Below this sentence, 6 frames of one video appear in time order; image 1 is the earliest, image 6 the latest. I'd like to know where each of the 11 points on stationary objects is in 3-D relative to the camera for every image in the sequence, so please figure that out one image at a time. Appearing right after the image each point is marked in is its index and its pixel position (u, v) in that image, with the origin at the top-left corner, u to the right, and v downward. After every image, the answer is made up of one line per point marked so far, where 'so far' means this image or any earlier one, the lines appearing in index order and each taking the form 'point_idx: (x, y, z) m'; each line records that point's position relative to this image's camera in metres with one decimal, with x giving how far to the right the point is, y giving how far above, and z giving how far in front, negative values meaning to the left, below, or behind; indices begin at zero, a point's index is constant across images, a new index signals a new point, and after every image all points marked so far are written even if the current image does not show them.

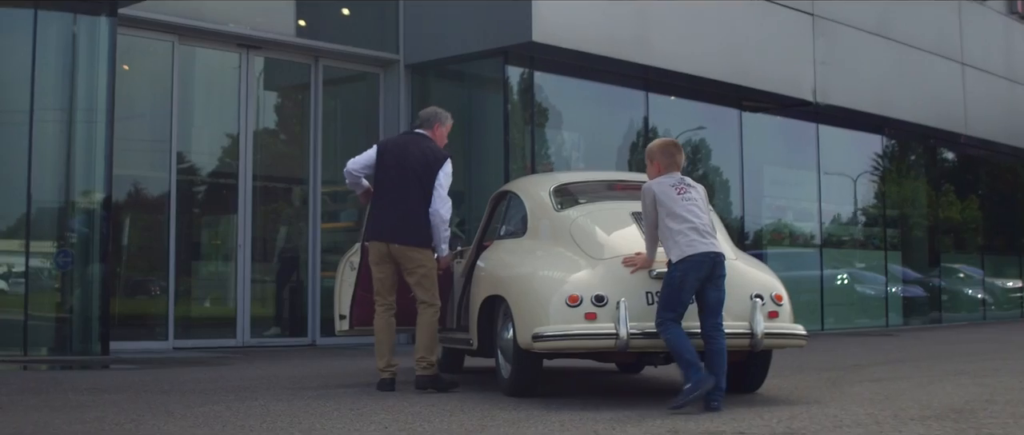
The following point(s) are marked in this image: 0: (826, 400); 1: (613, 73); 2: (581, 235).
0: (+1.0, -0.6, +7.1) m
1: (+0.7, +1.0, +14.7) m
2: (+0.2, -0.1, +7.1) m
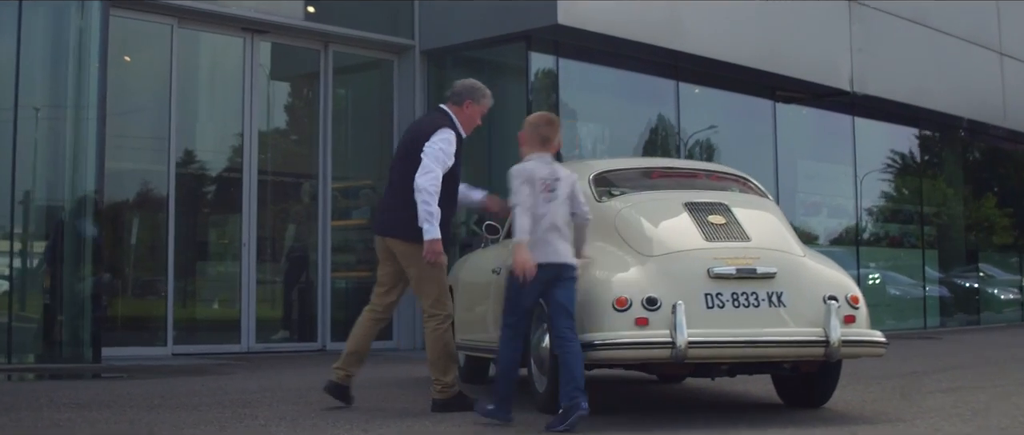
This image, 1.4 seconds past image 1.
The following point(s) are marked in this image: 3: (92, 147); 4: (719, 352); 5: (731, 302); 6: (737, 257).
0: (+1.1, -0.6, +6.2) m
1: (+0.8, +1.0, +13.9) m
2: (+0.3, 0.0, +6.3) m
3: (-2.0, +0.3, +10.1) m
4: (+0.5, -0.4, +5.6) m
5: (+0.6, -0.2, +5.8) m
6: (+0.6, -0.1, +5.9) m
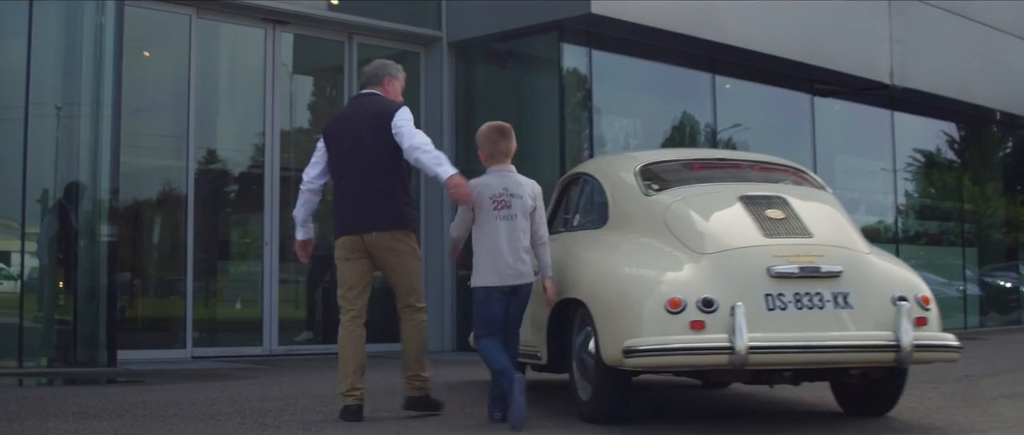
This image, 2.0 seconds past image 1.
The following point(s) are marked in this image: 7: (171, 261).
0: (+1.3, -0.6, +5.8) m
1: (+1.0, +1.0, +13.4) m
2: (+0.4, 0.0, +5.8) m
3: (-1.8, +0.3, +9.7) m
4: (+0.6, -0.3, +5.2) m
5: (+0.7, -0.2, +5.3) m
6: (+0.7, -0.1, +5.4) m
7: (-1.7, -0.2, +11.0) m
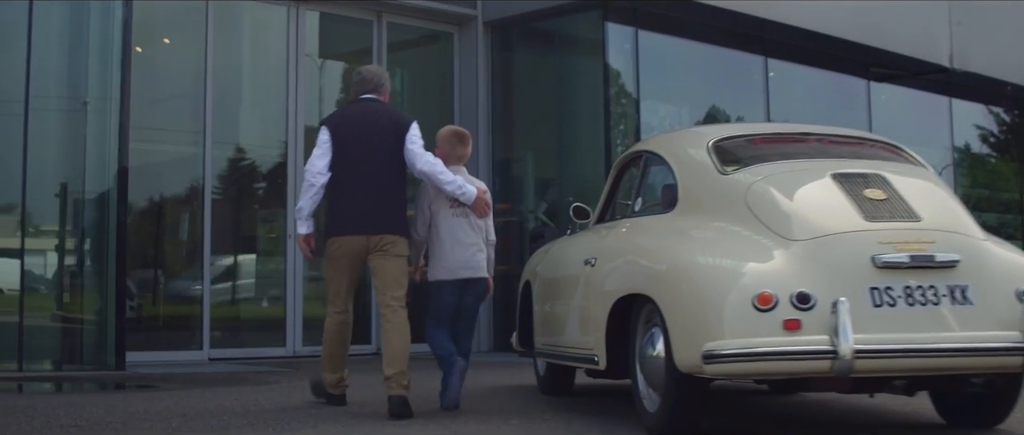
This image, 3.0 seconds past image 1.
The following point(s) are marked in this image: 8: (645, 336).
0: (+1.4, -0.5, +4.9) m
1: (+1.2, +1.1, +12.6) m
2: (+0.6, 0.0, +5.0) m
3: (-1.6, +0.4, +8.9) m
4: (+0.8, -0.3, +4.4) m
5: (+0.8, -0.2, +4.5) m
6: (+0.8, -0.1, +4.6) m
7: (-1.5, -0.2, +10.2) m
8: (+0.3, -0.3, +5.2) m
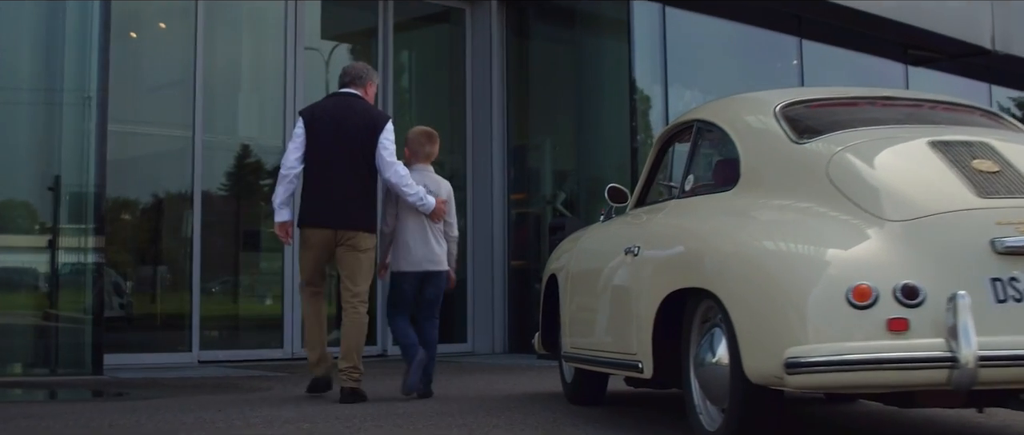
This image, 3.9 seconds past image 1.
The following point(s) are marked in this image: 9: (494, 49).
0: (+1.4, -0.5, +4.1) m
1: (+1.3, +1.1, +11.7) m
2: (+0.6, +0.1, +4.1) m
3: (-1.6, +0.4, +8.0) m
4: (+0.8, -0.3, +3.5) m
5: (+0.9, -0.1, +3.6) m
6: (+0.9, 0.0, +3.8) m
7: (-1.4, -0.1, +9.4) m
8: (+0.4, -0.2, +4.4) m
9: (-0.1, +0.9, +11.3) m
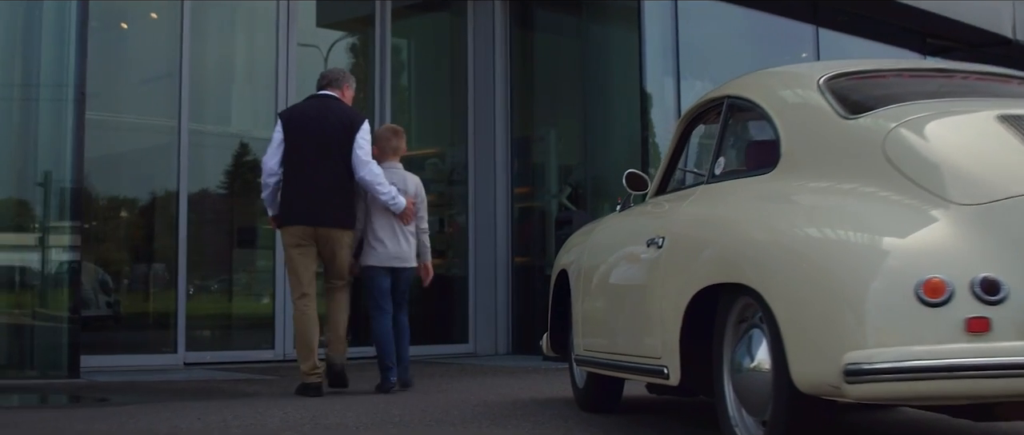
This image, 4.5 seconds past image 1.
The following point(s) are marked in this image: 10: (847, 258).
0: (+1.5, -0.4, +3.6) m
1: (+1.3, +1.2, +11.2) m
2: (+0.6, +0.1, +3.6) m
3: (-1.5, +0.4, +7.5) m
4: (+0.8, -0.2, +3.0) m
5: (+0.9, -0.1, +3.1) m
6: (+0.9, 0.0, +3.2) m
7: (-1.4, -0.1, +8.8) m
8: (+0.4, -0.2, +3.8) m
9: (-0.1, +0.9, +10.8) m
10: (+0.5, 0.0, +3.3) m
